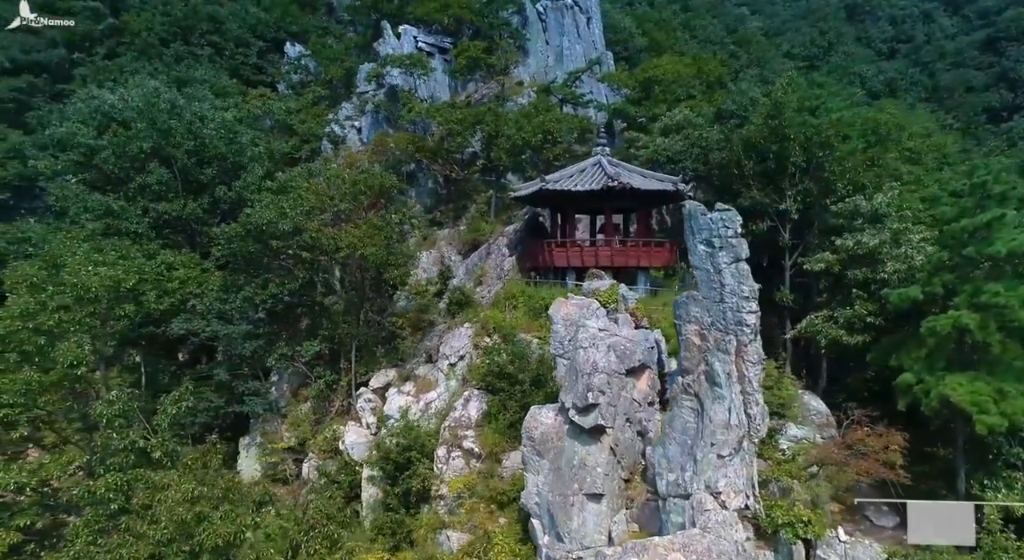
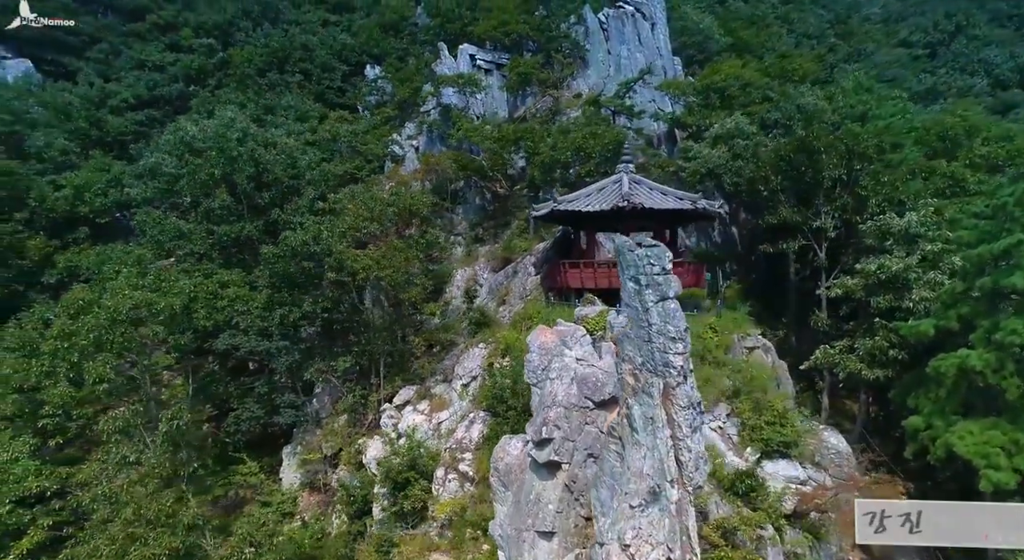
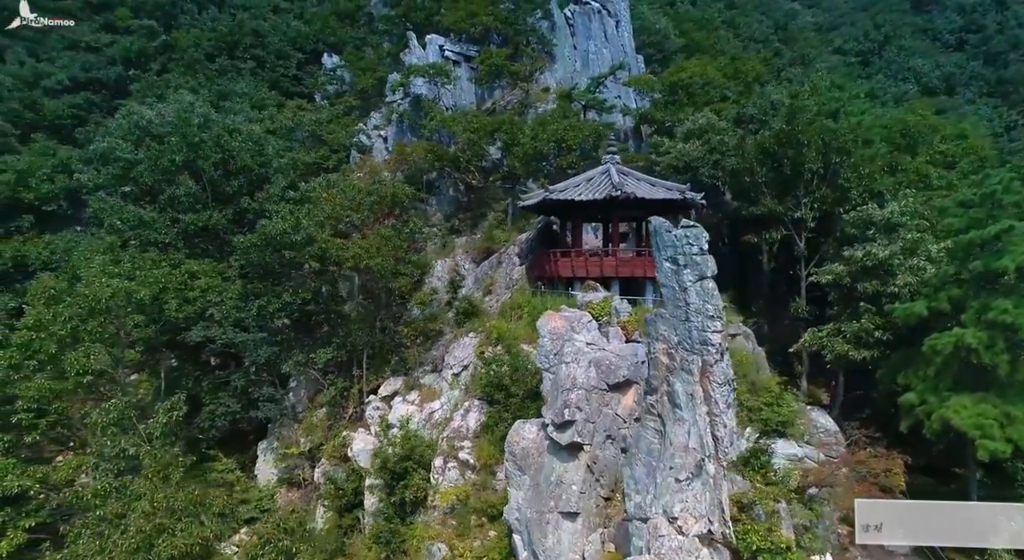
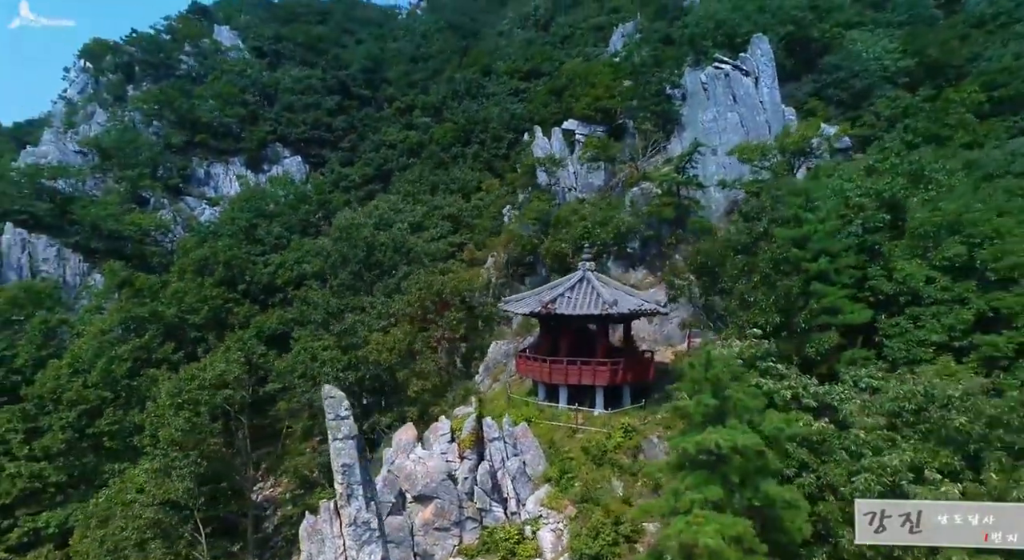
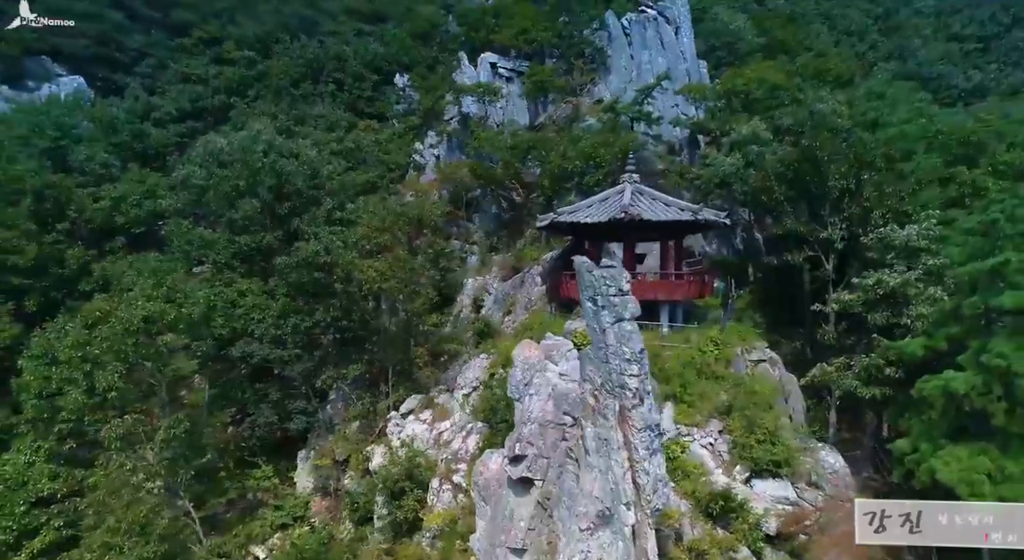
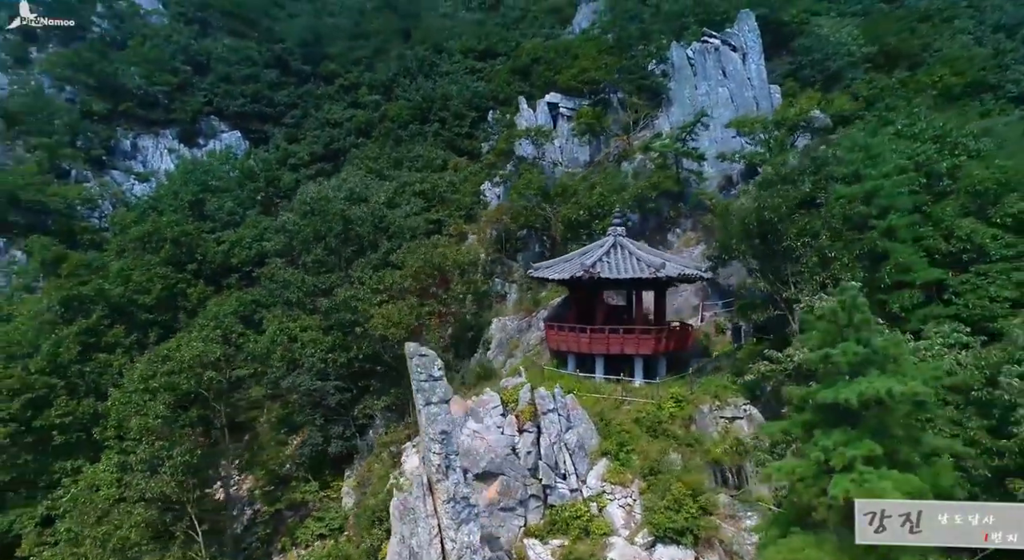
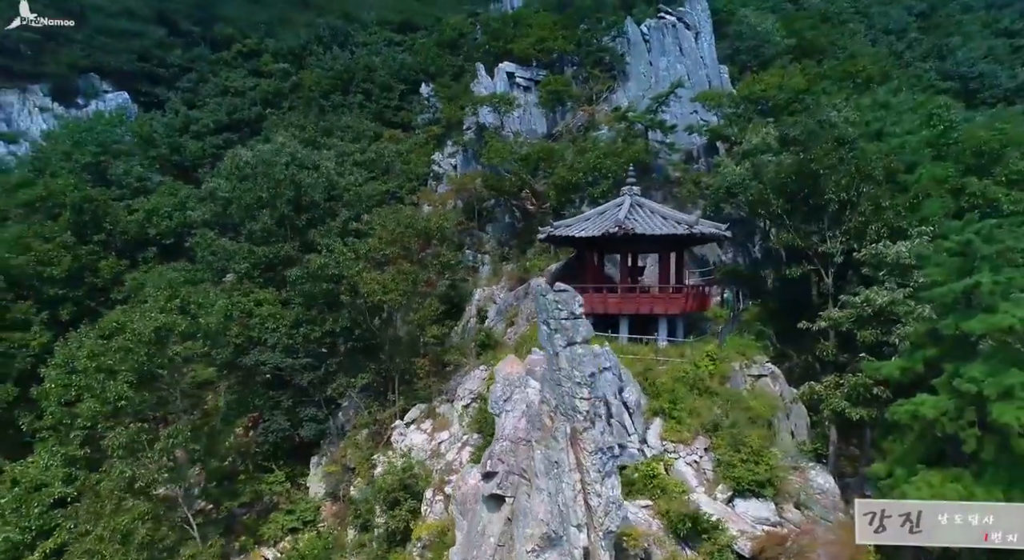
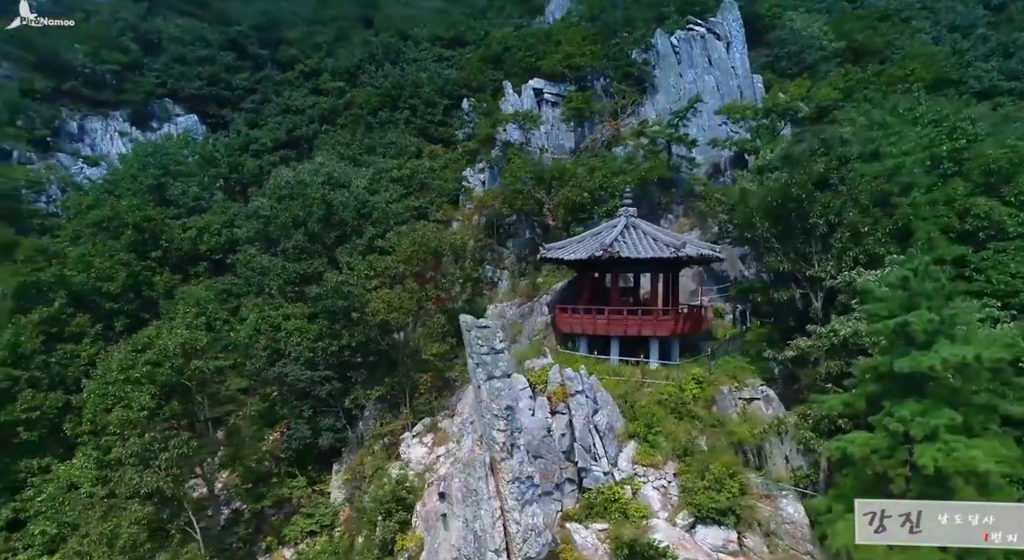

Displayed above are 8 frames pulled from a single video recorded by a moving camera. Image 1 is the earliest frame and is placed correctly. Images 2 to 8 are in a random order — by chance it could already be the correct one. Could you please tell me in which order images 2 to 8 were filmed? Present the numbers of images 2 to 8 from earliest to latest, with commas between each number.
3, 2, 5, 7, 8, 6, 4
